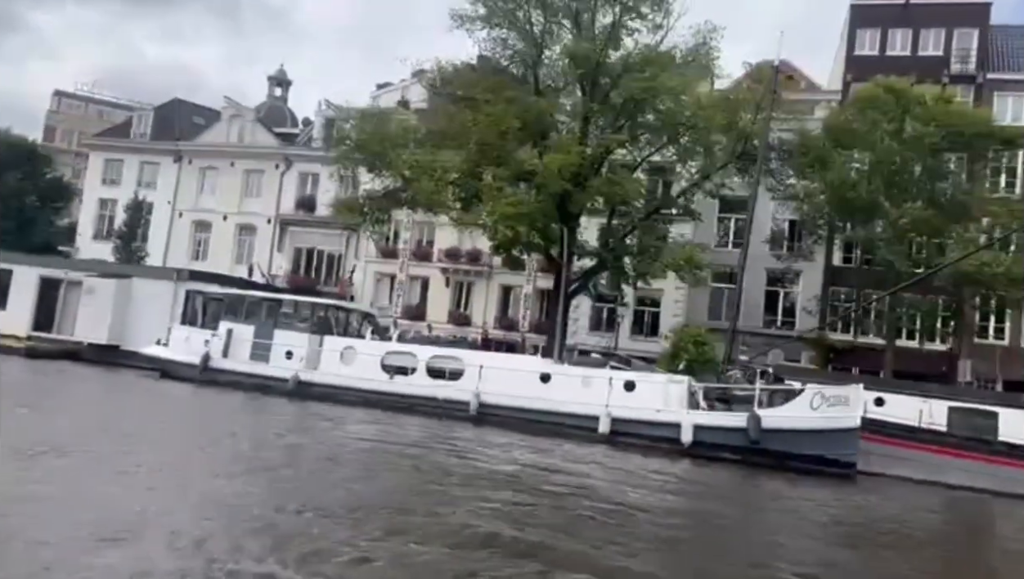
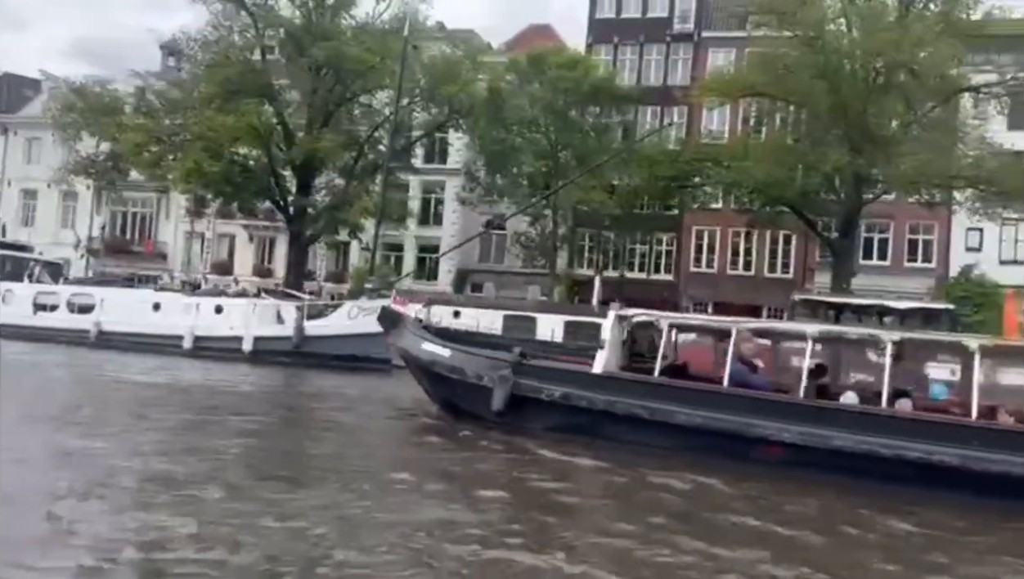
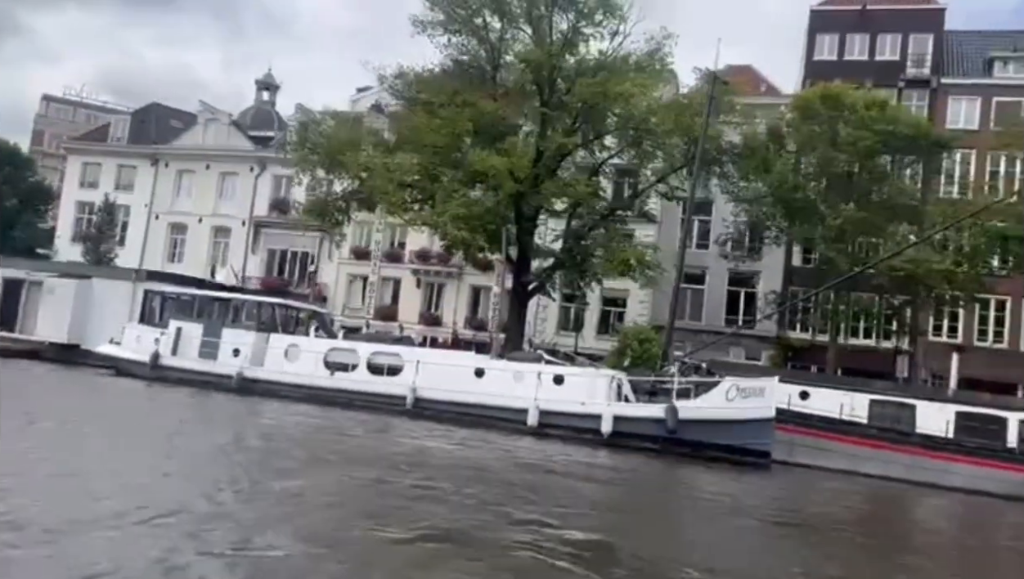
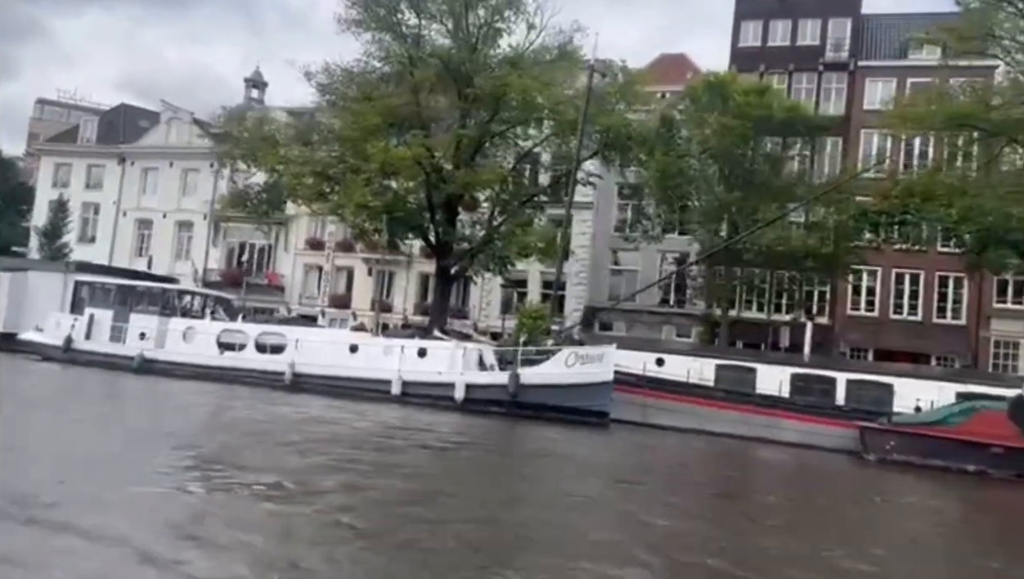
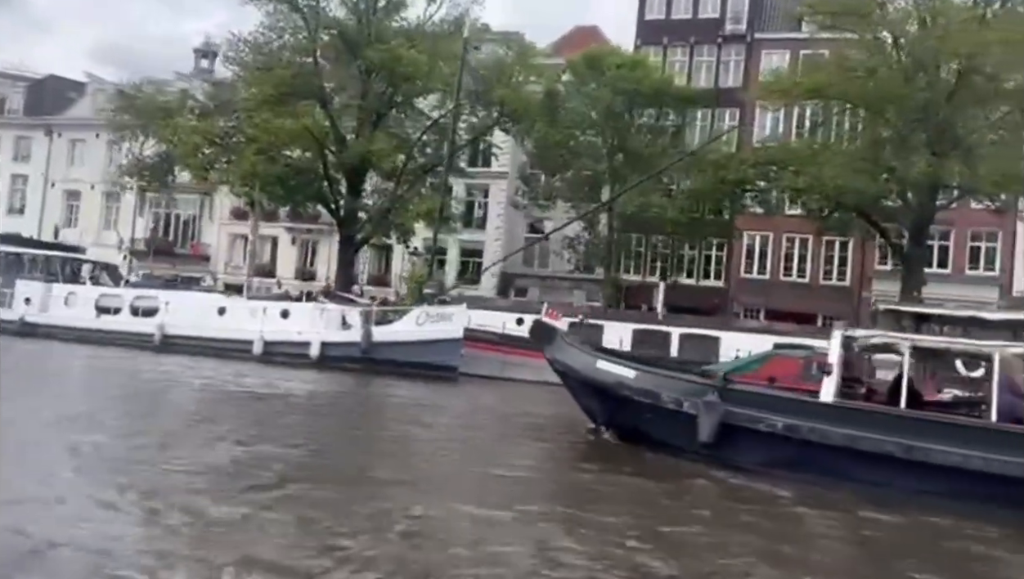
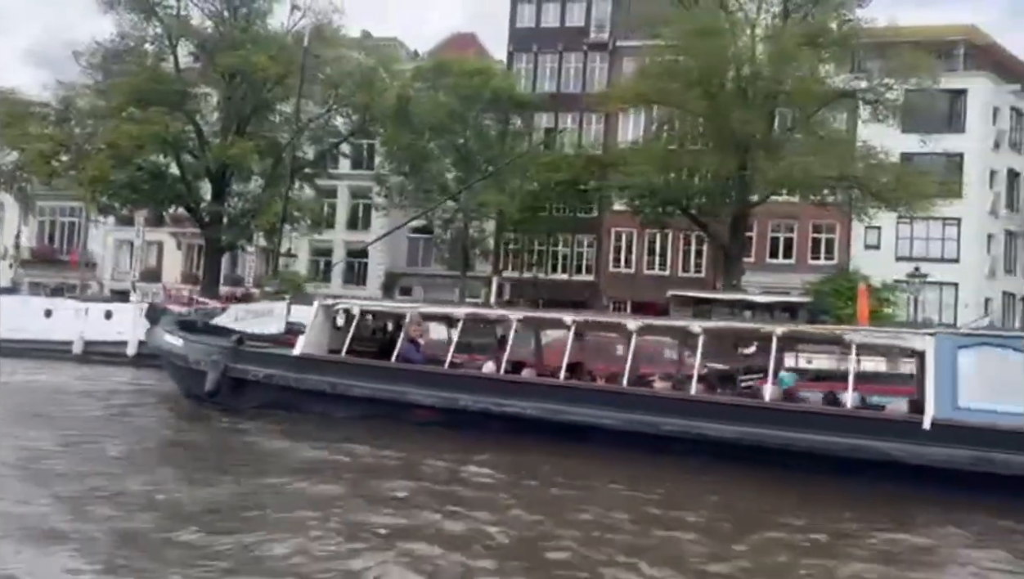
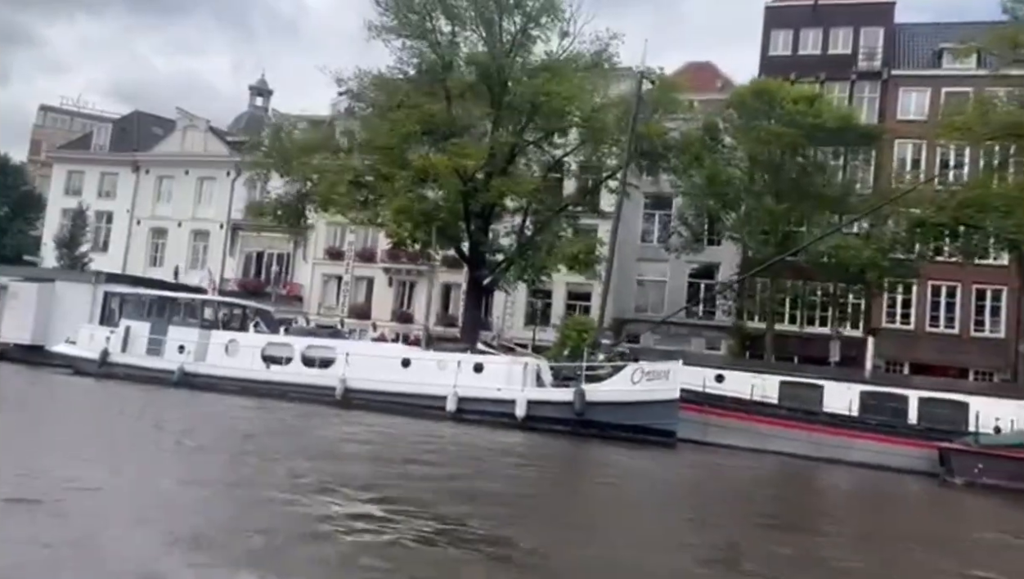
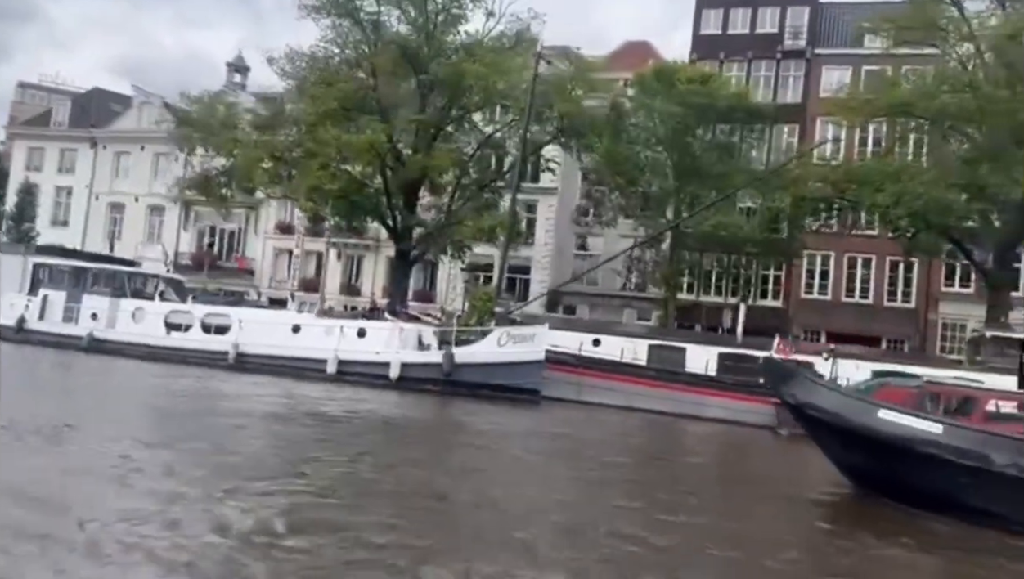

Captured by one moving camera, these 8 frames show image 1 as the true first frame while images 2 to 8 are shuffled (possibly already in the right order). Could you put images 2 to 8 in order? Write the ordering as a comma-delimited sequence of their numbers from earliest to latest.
3, 7, 4, 8, 5, 2, 6
